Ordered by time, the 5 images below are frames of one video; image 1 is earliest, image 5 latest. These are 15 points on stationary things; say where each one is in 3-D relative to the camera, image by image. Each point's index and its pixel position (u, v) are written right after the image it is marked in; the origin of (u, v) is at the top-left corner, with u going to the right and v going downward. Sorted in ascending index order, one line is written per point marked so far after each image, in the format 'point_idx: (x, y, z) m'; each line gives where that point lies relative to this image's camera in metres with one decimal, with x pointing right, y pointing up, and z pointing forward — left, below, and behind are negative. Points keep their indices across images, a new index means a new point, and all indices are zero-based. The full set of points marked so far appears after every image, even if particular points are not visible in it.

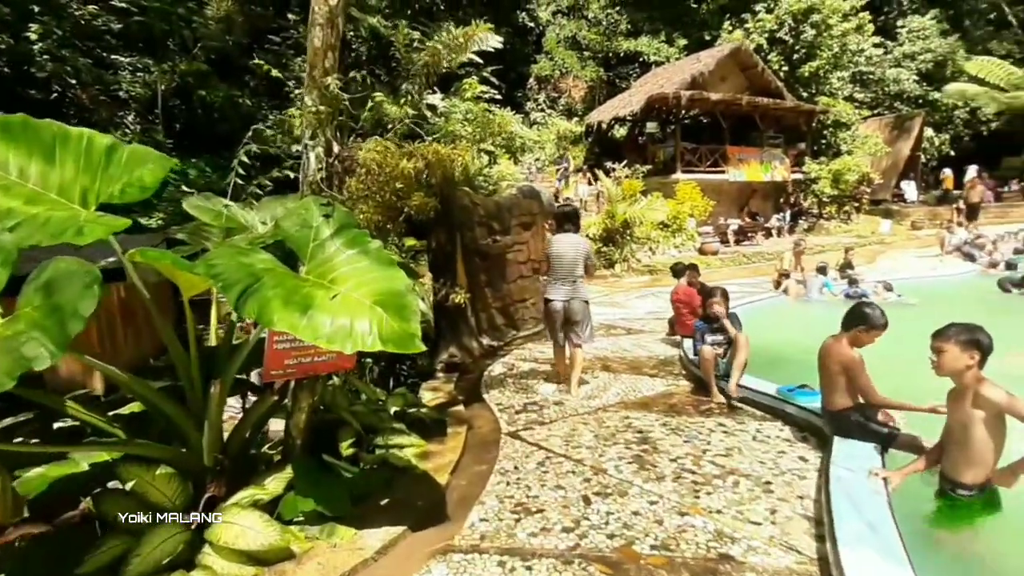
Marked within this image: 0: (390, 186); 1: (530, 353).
0: (-1.3, +1.1, +4.7) m
1: (+0.3, -0.9, +6.3) m
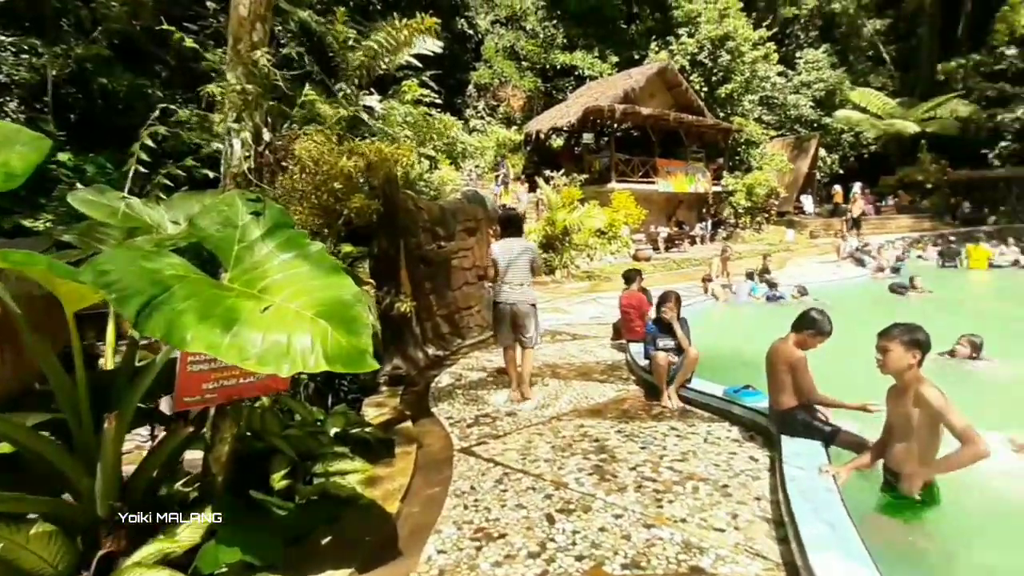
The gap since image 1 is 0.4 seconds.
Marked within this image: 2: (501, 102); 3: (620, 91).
0: (-1.9, +1.0, +4.4) m
1: (-0.5, -1.0, +6.1) m
2: (-0.7, +8.2, +19.6) m
3: (+3.7, +7.2, +16.2) m
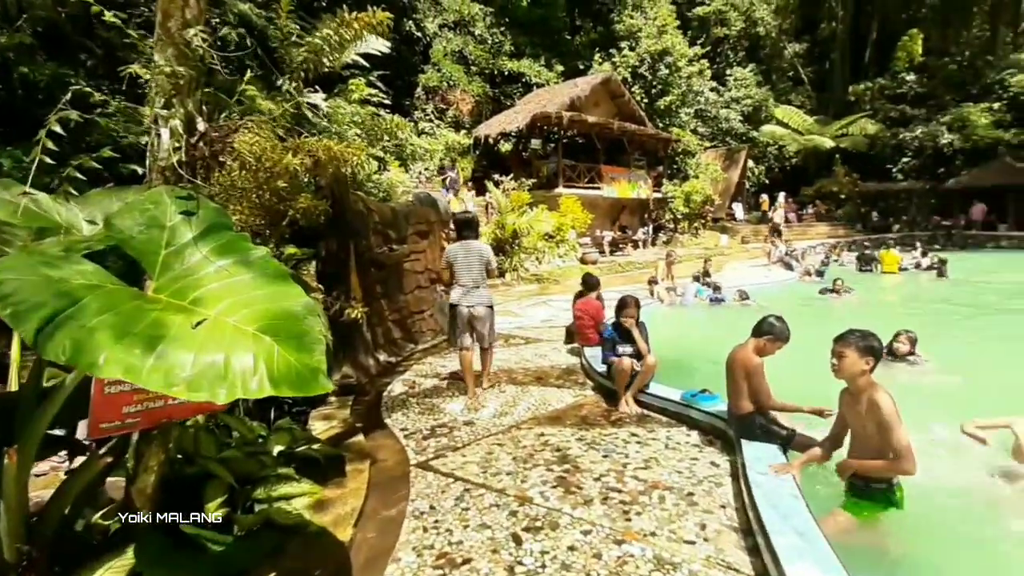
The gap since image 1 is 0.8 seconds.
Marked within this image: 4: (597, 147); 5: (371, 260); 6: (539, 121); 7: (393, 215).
0: (-2.3, +1.0, +4.0) m
1: (-1.1, -1.1, +5.9) m
2: (-2.9, +8.0, +19.4) m
3: (+1.9, +7.1, +16.5) m
4: (+3.5, +6.0, +18.6) m
5: (-1.9, +0.4, +5.9) m
6: (+0.9, +6.1, +16.0) m
7: (-1.8, +1.1, +6.4) m
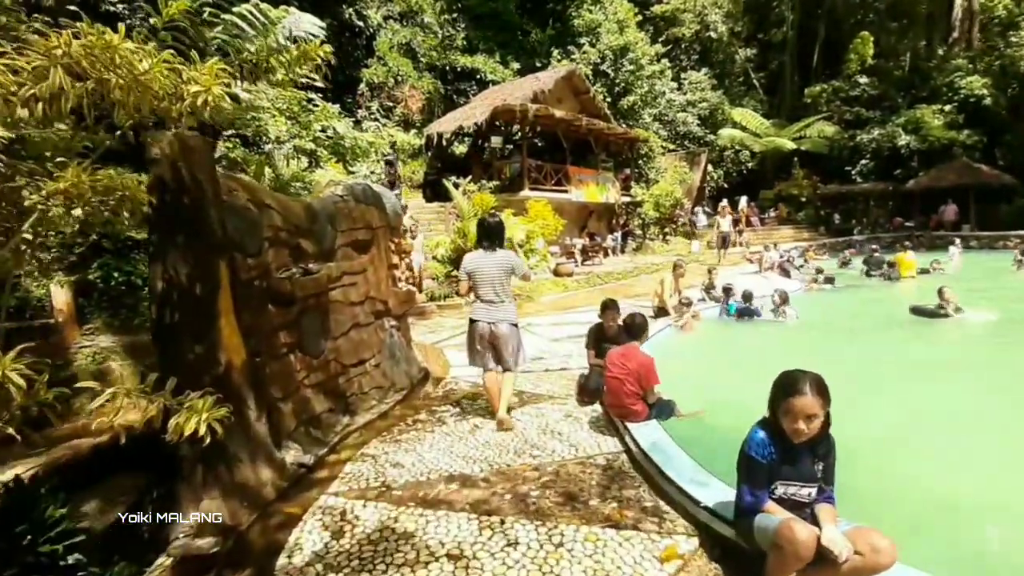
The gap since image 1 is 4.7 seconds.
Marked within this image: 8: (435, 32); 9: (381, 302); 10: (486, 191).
0: (-2.1, +0.6, +1.5) m
1: (-1.1, -1.5, +3.5) m
2: (-4.5, +7.3, +16.8) m
3: (+0.6, +6.6, +14.4) m
4: (+2.0, +5.4, +16.7) m
5: (-1.9, 0.0, +3.4) m
6: (-0.4, +5.5, +13.9) m
7: (-1.8, +0.7, +3.9) m
8: (-3.1, +10.7, +18.0) m
9: (-1.4, -0.2, +4.9) m
10: (-0.7, +3.1, +13.8) m
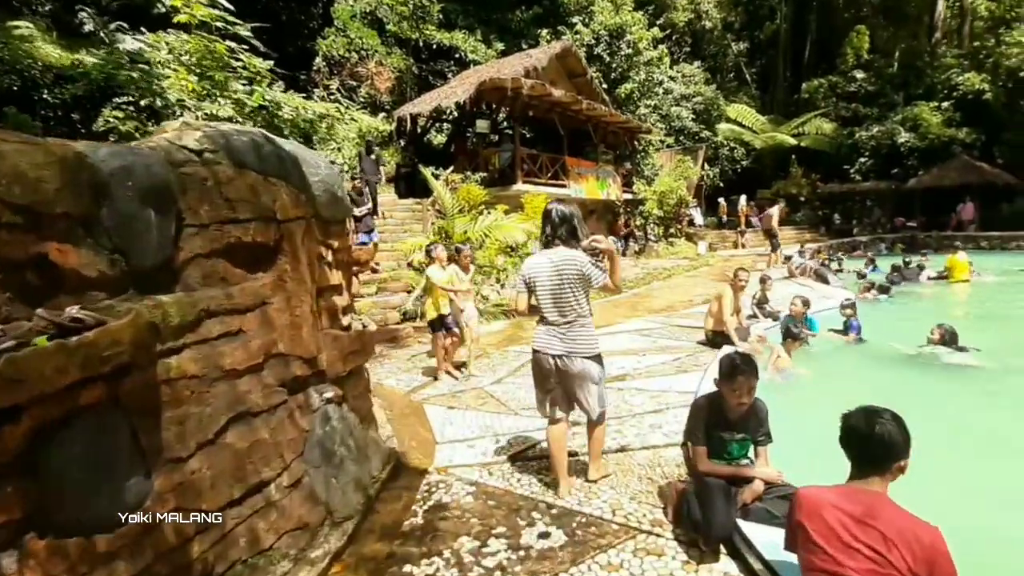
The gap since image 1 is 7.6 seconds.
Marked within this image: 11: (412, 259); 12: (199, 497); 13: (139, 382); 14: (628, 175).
0: (-1.7, +0.3, -0.8) m
1: (-0.7, -1.7, +1.2) m
2: (-4.9, +6.9, +14.5) m
3: (+0.3, +6.2, +12.3) m
4: (+1.6, +5.1, +14.6) m
5: (-1.6, -0.3, +1.1) m
6: (-0.7, +5.2, +11.7) m
7: (-1.6, +0.4, +1.6) m
8: (-3.7, +10.2, +15.7) m
9: (-1.2, -0.4, +2.6) m
10: (-1.0, +2.7, +11.5) m
11: (-1.9, +0.5, +8.3) m
12: (-1.4, -1.0, +2.0) m
13: (-1.5, -0.4, +1.7) m
14: (+4.7, +4.5, +17.8) m
